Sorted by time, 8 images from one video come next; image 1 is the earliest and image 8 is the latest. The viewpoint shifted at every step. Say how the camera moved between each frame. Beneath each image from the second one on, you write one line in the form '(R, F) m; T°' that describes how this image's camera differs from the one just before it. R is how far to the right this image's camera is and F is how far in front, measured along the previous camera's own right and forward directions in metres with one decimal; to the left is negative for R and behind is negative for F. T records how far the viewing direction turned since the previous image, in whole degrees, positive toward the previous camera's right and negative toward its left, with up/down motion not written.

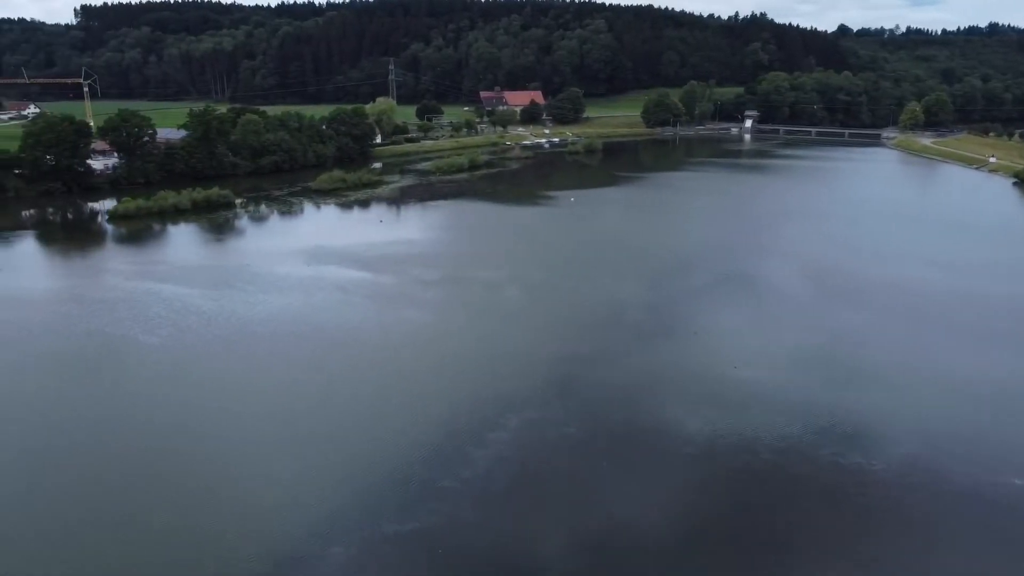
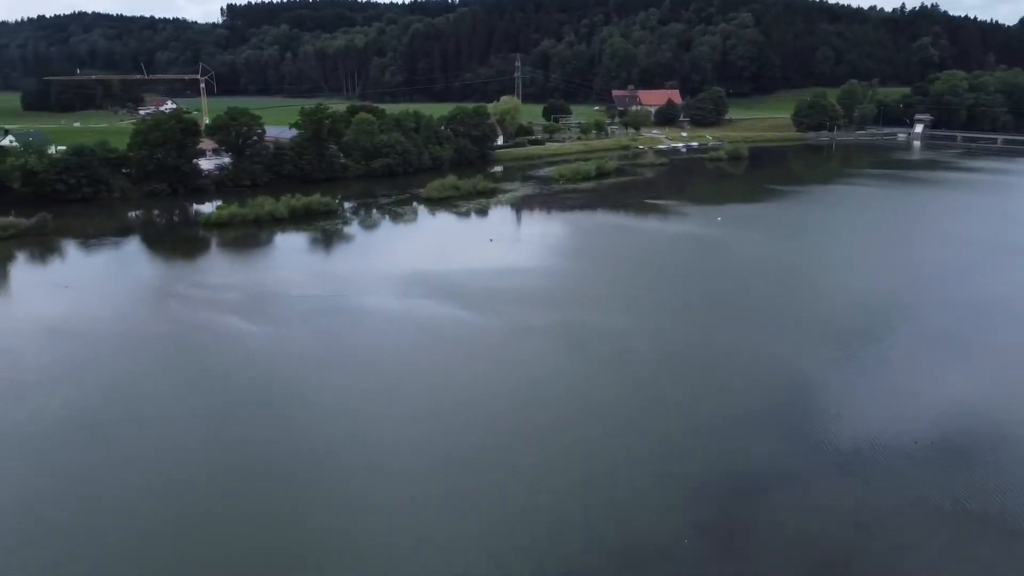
(-0.3, +5.4) m; -9°
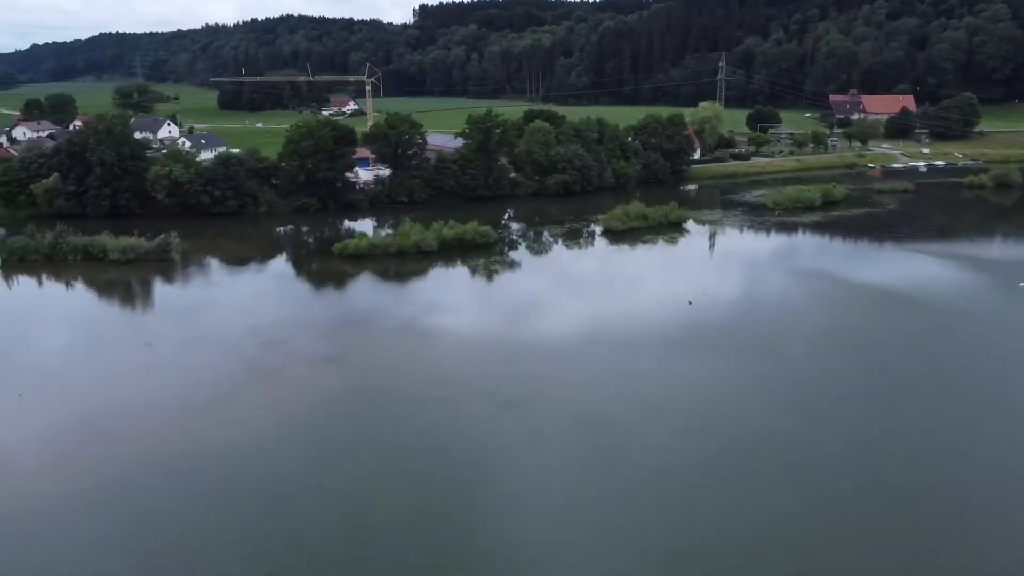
(-0.9, +7.6) m; -12°
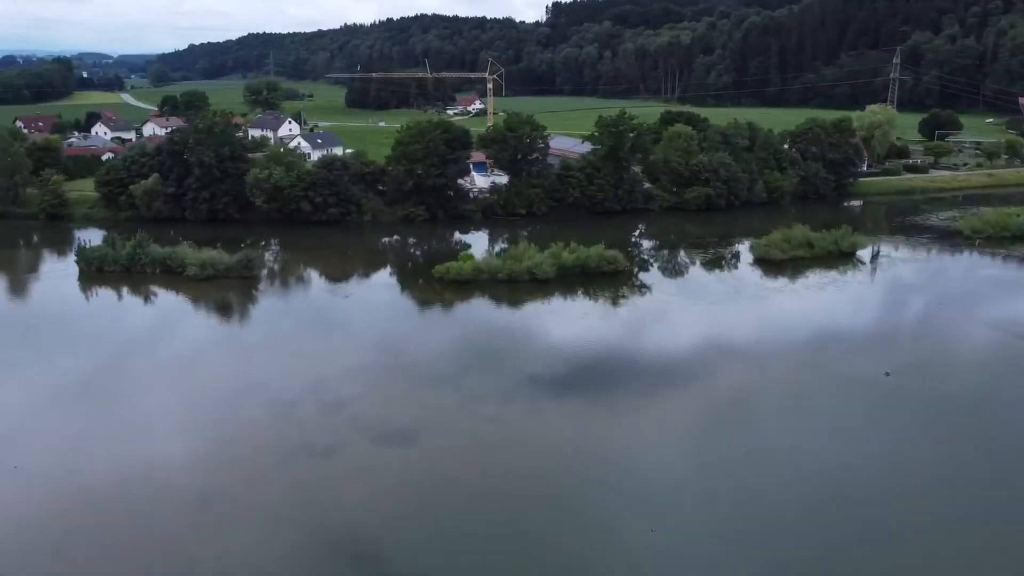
(-0.3, +5.0) m; -9°
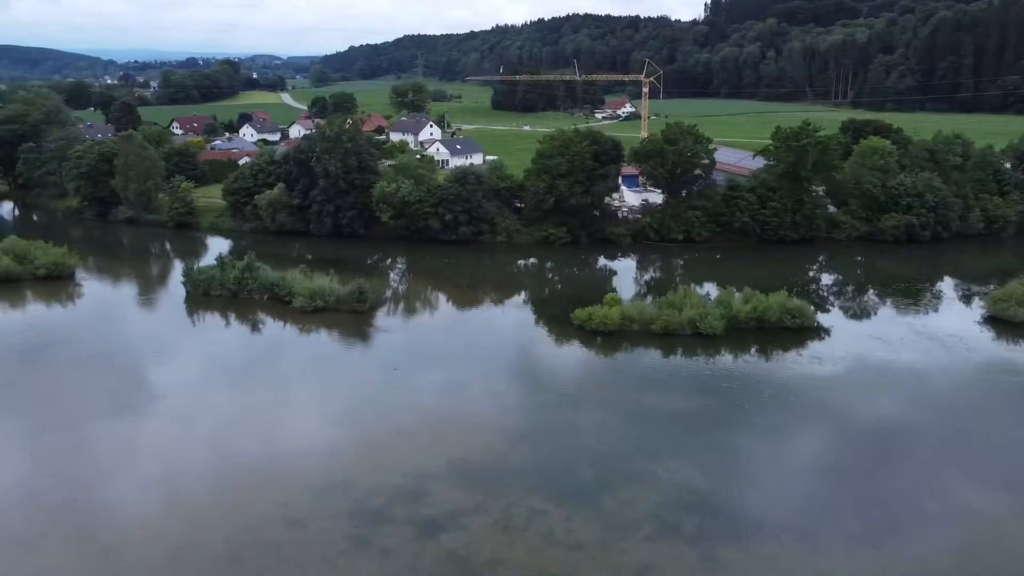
(-0.4, +4.4) m; -10°
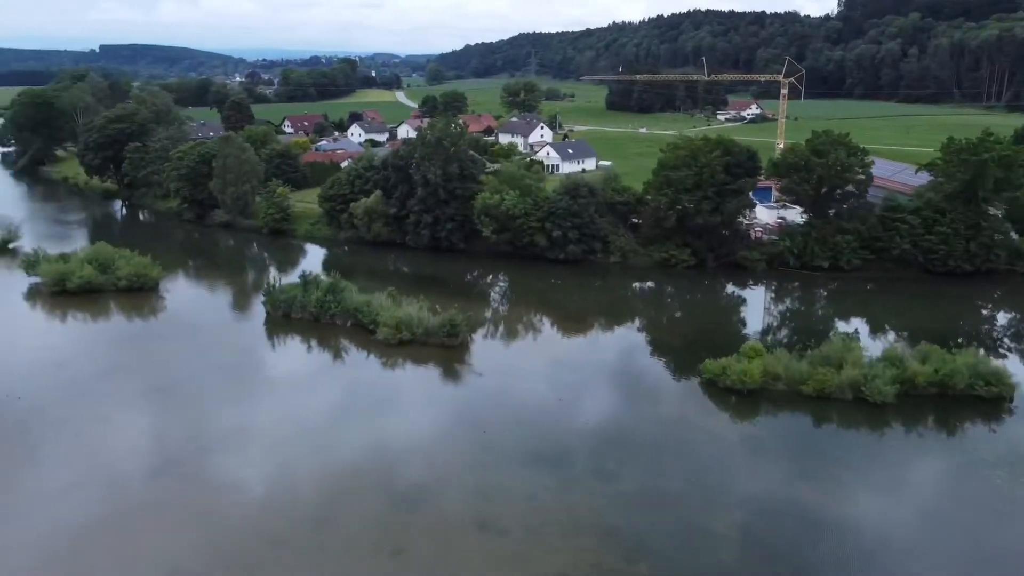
(-0.3, +3.3) m; -7°
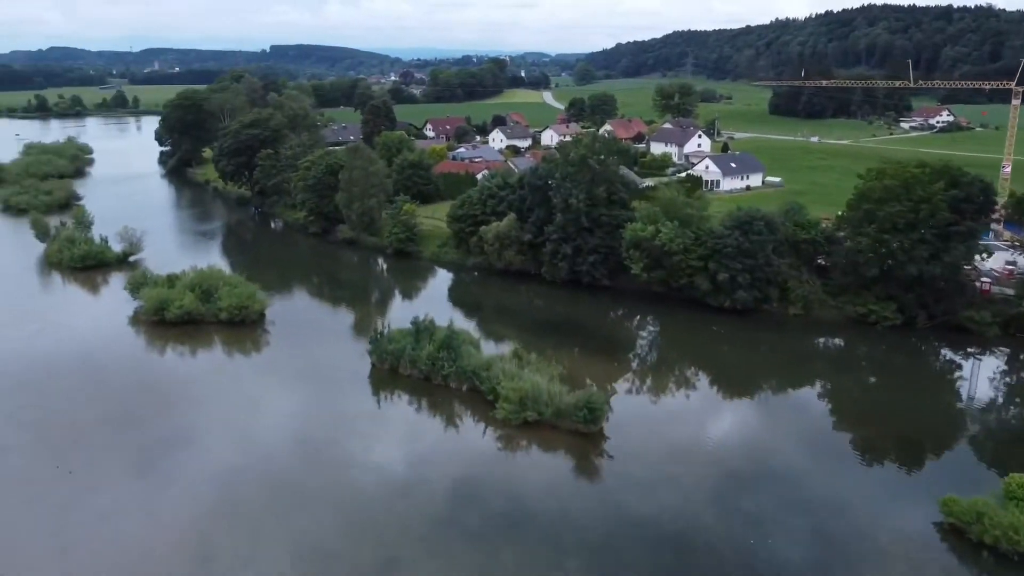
(-0.4, +4.3) m; -10°
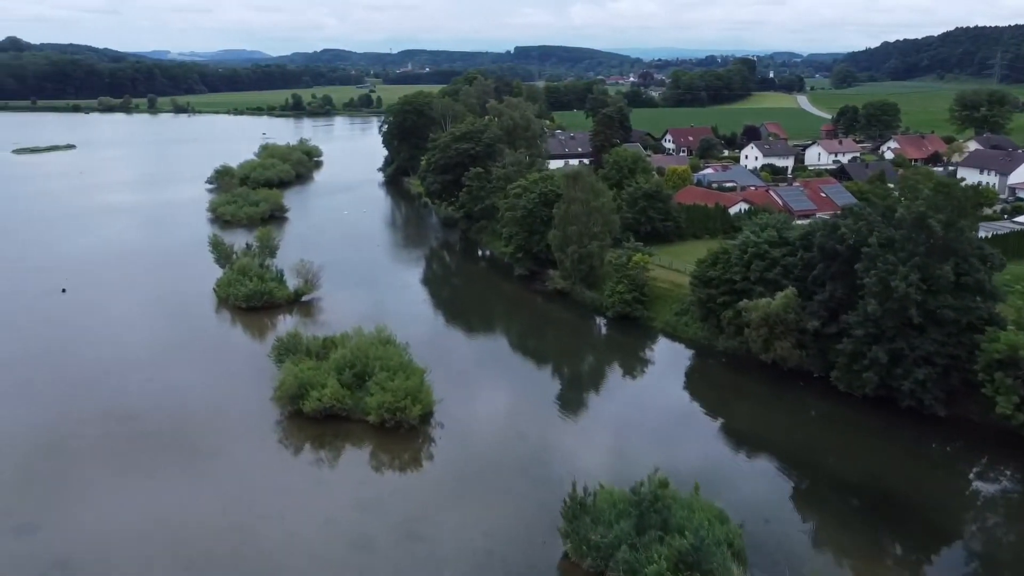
(-1.1, +7.4) m; -16°
